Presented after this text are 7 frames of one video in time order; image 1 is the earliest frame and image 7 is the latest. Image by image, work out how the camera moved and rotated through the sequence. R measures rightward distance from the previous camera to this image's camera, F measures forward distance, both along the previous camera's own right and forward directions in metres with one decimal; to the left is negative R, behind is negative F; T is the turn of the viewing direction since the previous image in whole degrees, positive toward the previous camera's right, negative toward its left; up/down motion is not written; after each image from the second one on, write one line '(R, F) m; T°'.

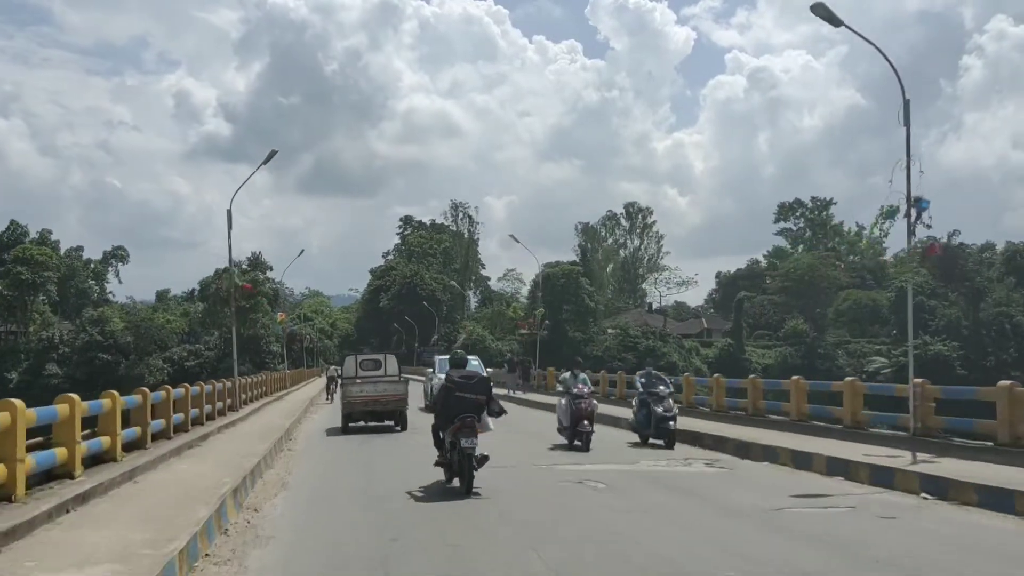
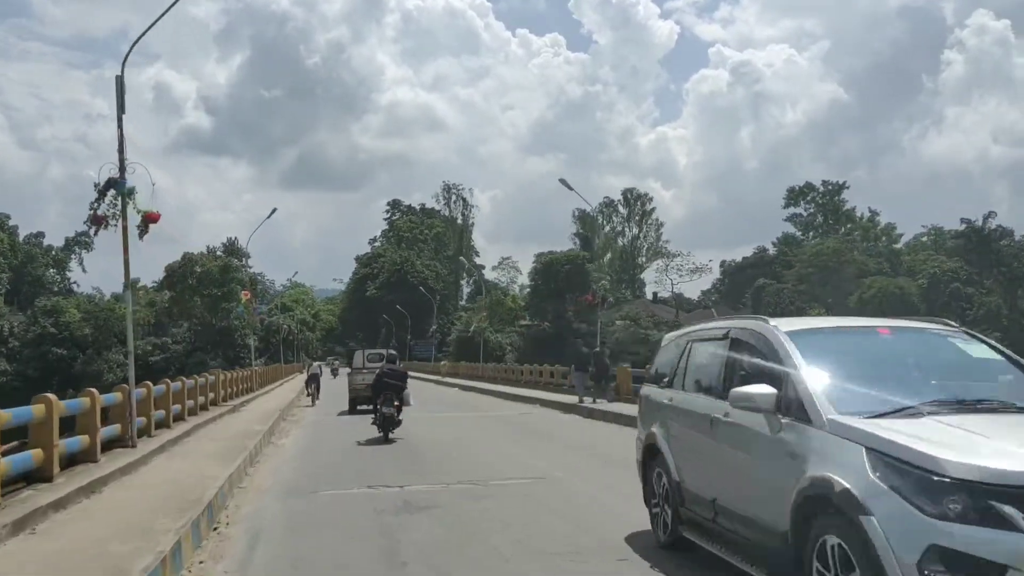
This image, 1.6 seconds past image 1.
(-1.1, +5.4) m; +1°
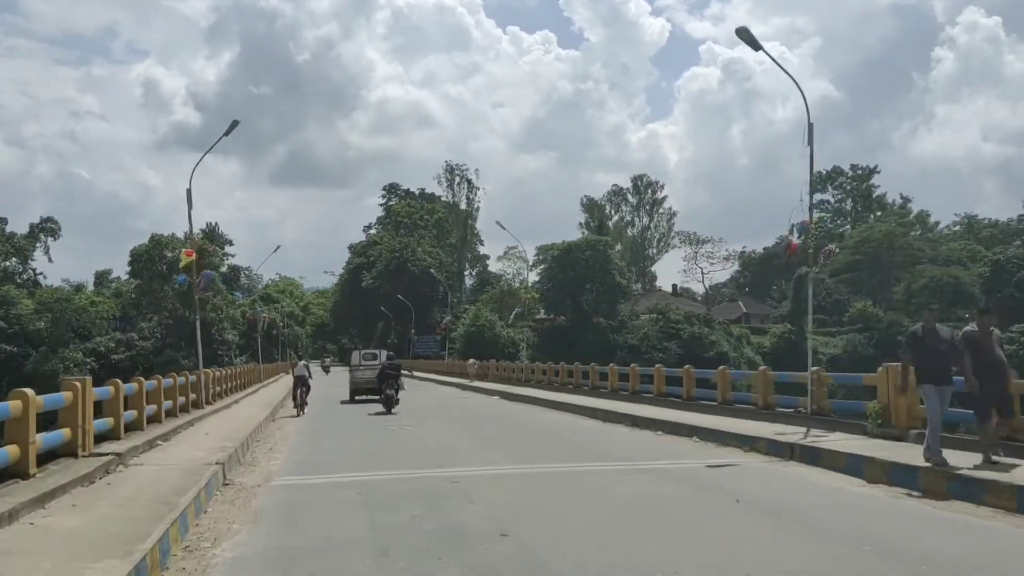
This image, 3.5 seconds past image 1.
(-1.4, +6.3) m; +1°
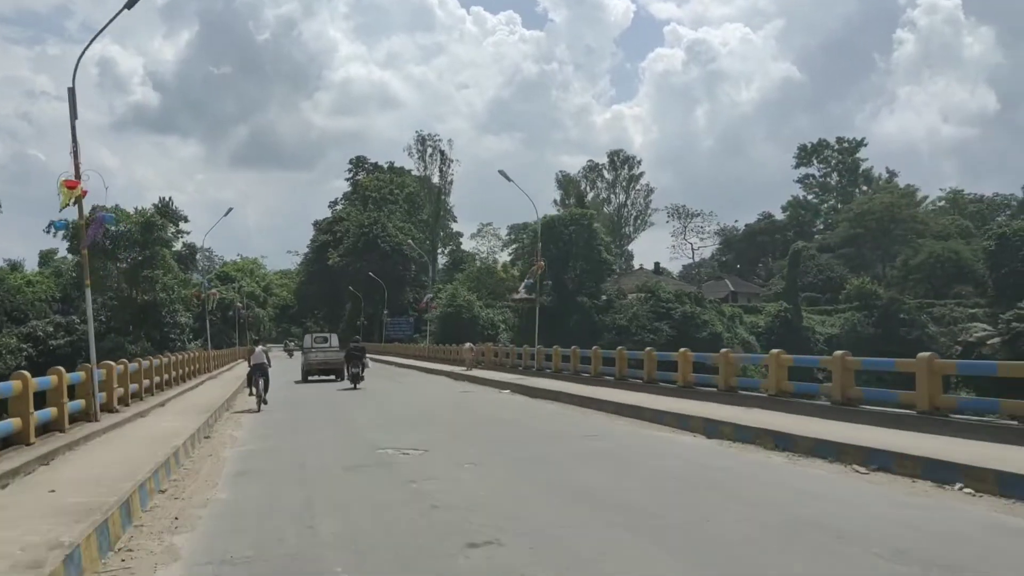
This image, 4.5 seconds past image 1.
(-0.8, +3.6) m; +2°
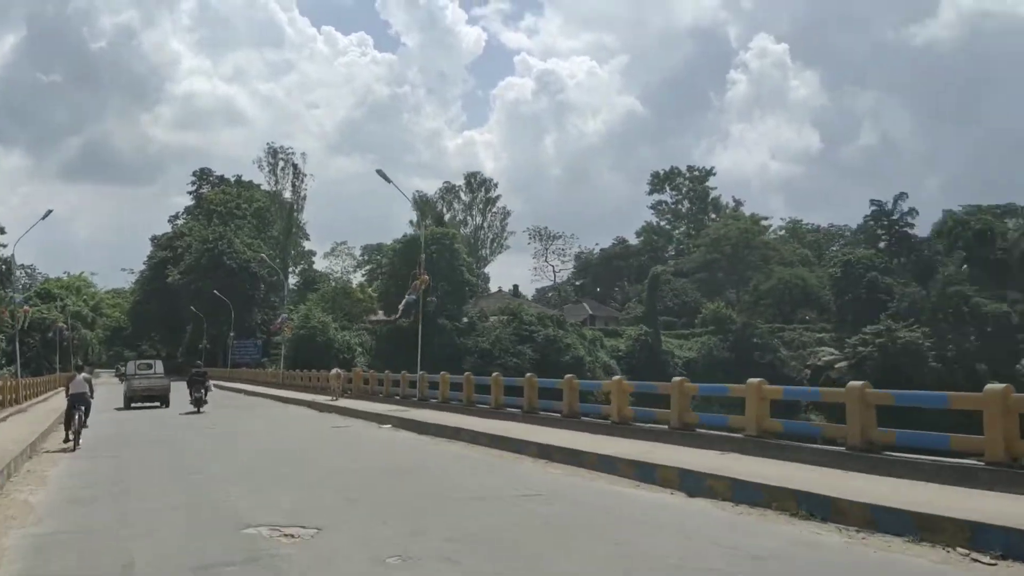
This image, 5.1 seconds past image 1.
(-0.5, +1.8) m; +10°
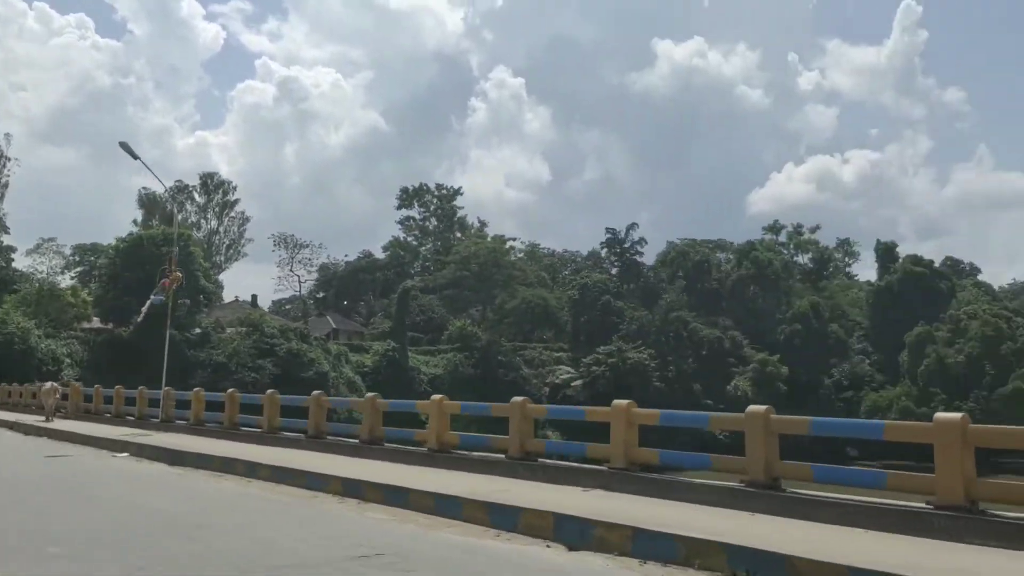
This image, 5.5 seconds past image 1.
(-0.5, +1.3) m; +17°
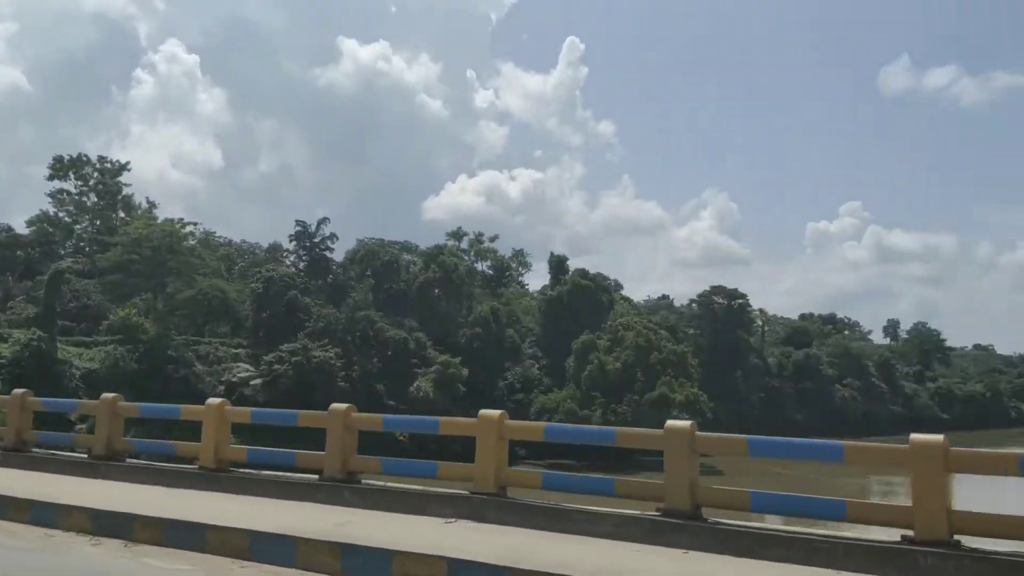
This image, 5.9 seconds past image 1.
(-0.9, +1.2) m; +21°
